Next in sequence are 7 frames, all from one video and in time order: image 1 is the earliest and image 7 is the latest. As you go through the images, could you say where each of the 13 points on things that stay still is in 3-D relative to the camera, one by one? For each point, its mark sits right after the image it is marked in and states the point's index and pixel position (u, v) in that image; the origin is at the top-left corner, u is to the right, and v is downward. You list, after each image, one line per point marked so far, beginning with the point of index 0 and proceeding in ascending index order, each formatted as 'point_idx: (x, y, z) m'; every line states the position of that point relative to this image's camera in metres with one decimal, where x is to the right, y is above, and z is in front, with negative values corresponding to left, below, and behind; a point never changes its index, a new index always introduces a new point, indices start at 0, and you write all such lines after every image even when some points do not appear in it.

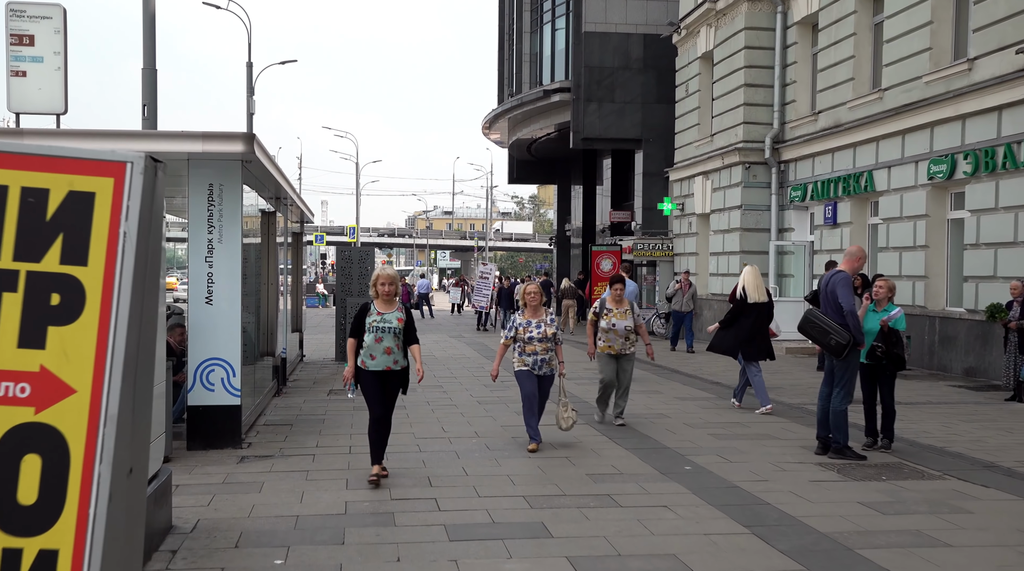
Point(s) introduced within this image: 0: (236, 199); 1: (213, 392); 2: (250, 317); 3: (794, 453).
0: (-2.5, +0.8, +8.5) m
1: (-2.7, -0.9, +8.4) m
2: (-2.9, -0.4, +10.5) m
3: (+2.4, -1.5, +8.2) m
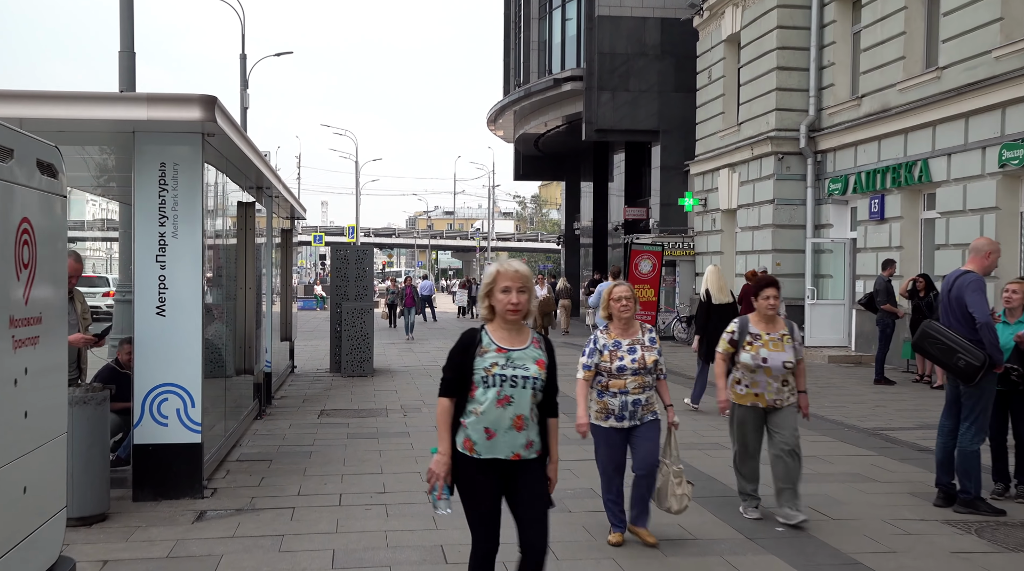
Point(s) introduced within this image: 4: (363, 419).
0: (-2.2, +0.7, +6.7) m
1: (-2.4, -1.0, +6.6) m
2: (-2.6, -0.4, +8.7) m
3: (+2.7, -1.5, +6.5) m
4: (-1.7, -1.5, +10.6) m
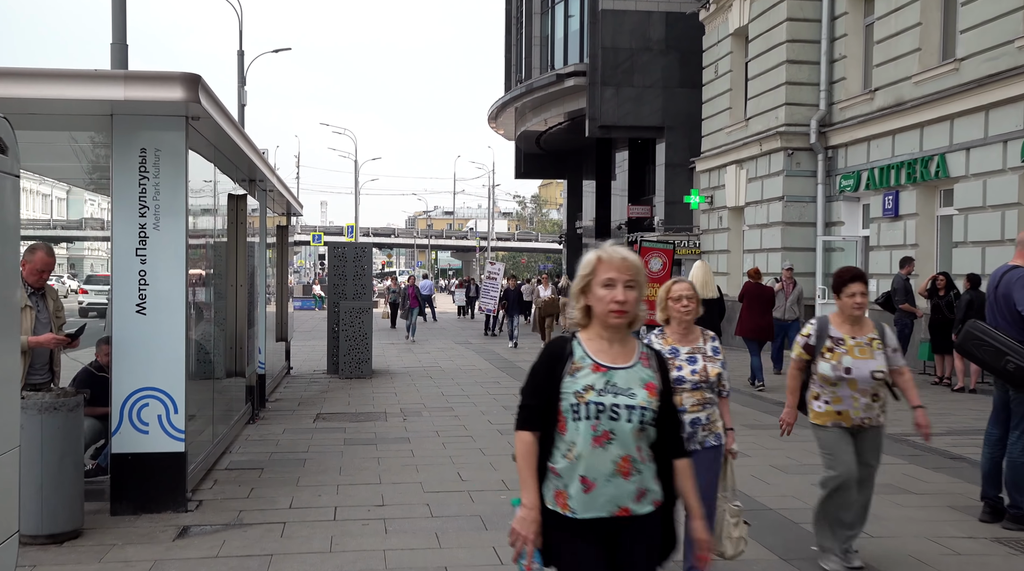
0: (-2.2, +0.8, +6.2) m
1: (-2.4, -1.0, +6.1) m
2: (-2.6, -0.4, +8.2) m
3: (+2.7, -1.5, +6.0) m
4: (-1.6, -1.5, +10.1) m
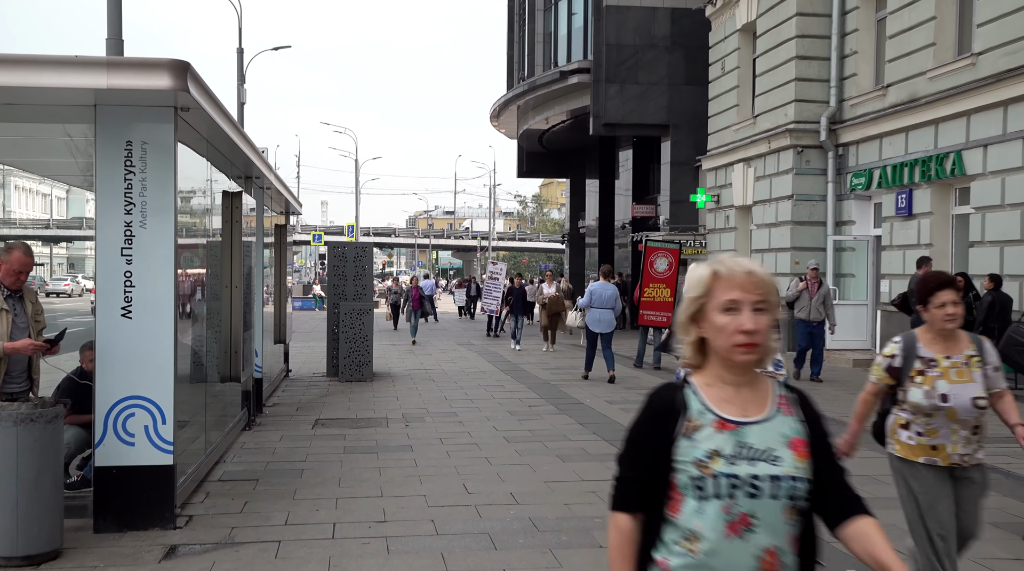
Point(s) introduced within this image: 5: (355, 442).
0: (-2.1, +0.7, +5.8) m
1: (-2.3, -1.0, +5.7) m
2: (-2.5, -0.4, +7.8) m
3: (+2.8, -1.5, +5.6) m
4: (-1.5, -1.5, +9.7) m
5: (-1.5, -1.5, +9.0) m
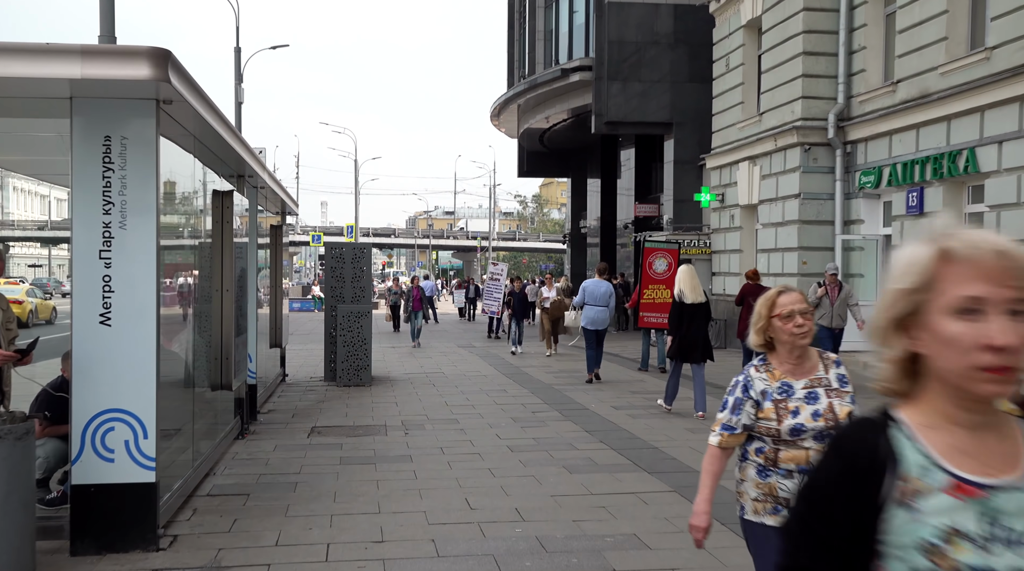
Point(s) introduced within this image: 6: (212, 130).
0: (-2.1, +0.7, +5.4) m
1: (-2.3, -1.0, +5.4) m
2: (-2.5, -0.4, +7.4) m
3: (+2.8, -1.5, +5.2) m
4: (-1.5, -1.5, +9.3) m
5: (-1.5, -1.5, +8.6) m
6: (-2.3, +1.2, +7.1) m
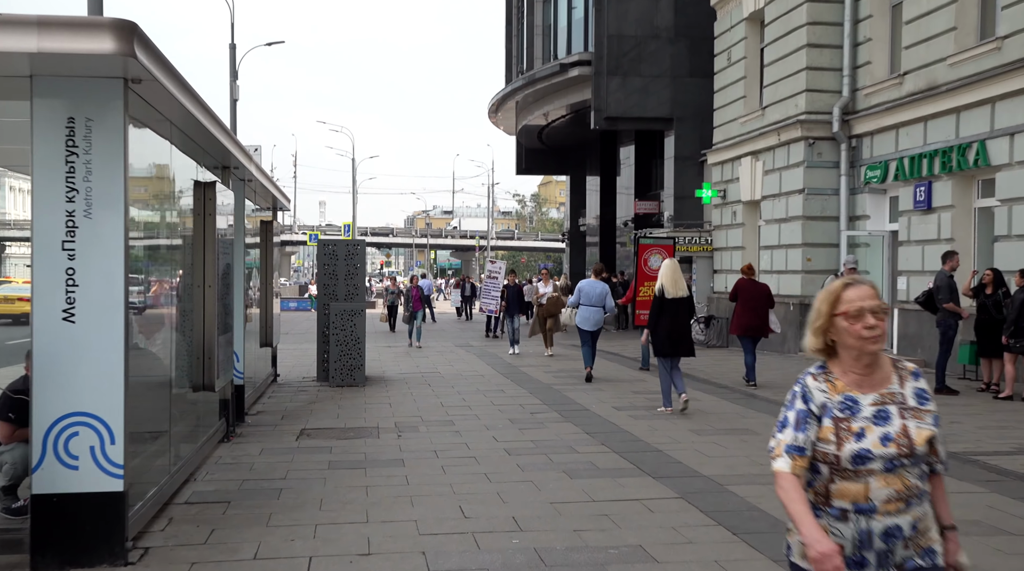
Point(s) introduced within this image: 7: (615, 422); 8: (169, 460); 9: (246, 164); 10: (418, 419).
0: (-2.1, +0.7, +5.0) m
1: (-2.3, -1.0, +5.0) m
2: (-2.5, -0.4, +7.0) m
3: (+2.8, -1.4, +4.8) m
4: (-1.5, -1.5, +8.9) m
5: (-1.5, -1.5, +8.3) m
6: (-2.3, +1.2, +6.7) m
7: (+1.1, -1.4, +9.9) m
8: (-2.4, -1.2, +6.7) m
9: (-2.6, +1.2, +9.5) m
10: (-1.0, -1.4, +10.3) m
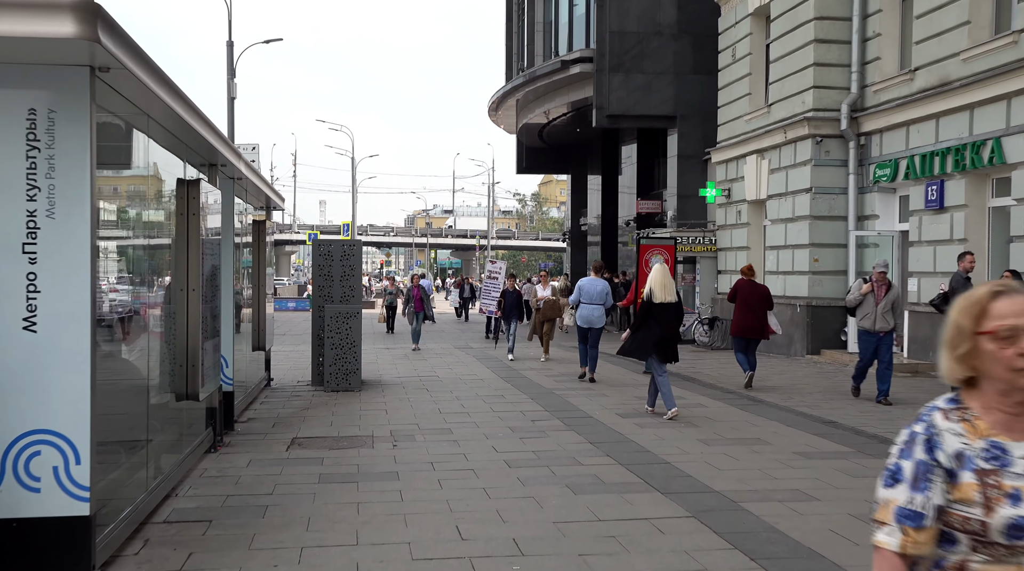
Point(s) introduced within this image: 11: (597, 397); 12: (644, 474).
0: (-2.1, +0.7, +4.6) m
1: (-2.3, -1.0, +4.6) m
2: (-2.5, -0.4, +6.6) m
3: (+2.8, -1.5, +4.4) m
4: (-1.5, -1.5, +8.5) m
5: (-1.5, -1.5, +7.9) m
6: (-2.3, +1.2, +6.3) m
7: (+1.1, -1.4, +9.5) m
8: (-2.4, -1.3, +6.3) m
9: (-2.6, +1.2, +9.1) m
10: (-1.0, -1.5, +9.9) m
11: (+1.1, -1.4, +12.2) m
12: (+1.0, -1.5, +7.3) m
